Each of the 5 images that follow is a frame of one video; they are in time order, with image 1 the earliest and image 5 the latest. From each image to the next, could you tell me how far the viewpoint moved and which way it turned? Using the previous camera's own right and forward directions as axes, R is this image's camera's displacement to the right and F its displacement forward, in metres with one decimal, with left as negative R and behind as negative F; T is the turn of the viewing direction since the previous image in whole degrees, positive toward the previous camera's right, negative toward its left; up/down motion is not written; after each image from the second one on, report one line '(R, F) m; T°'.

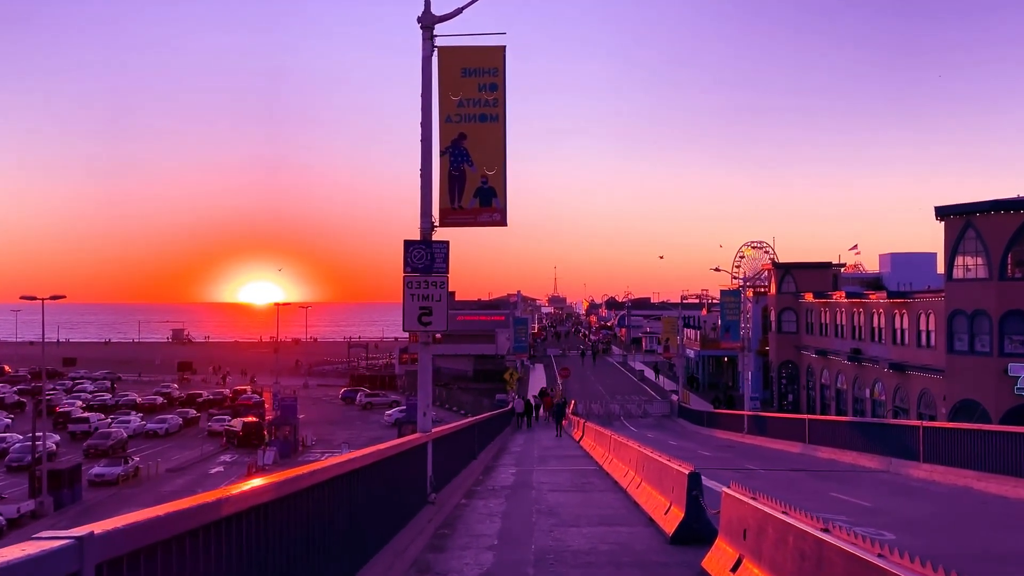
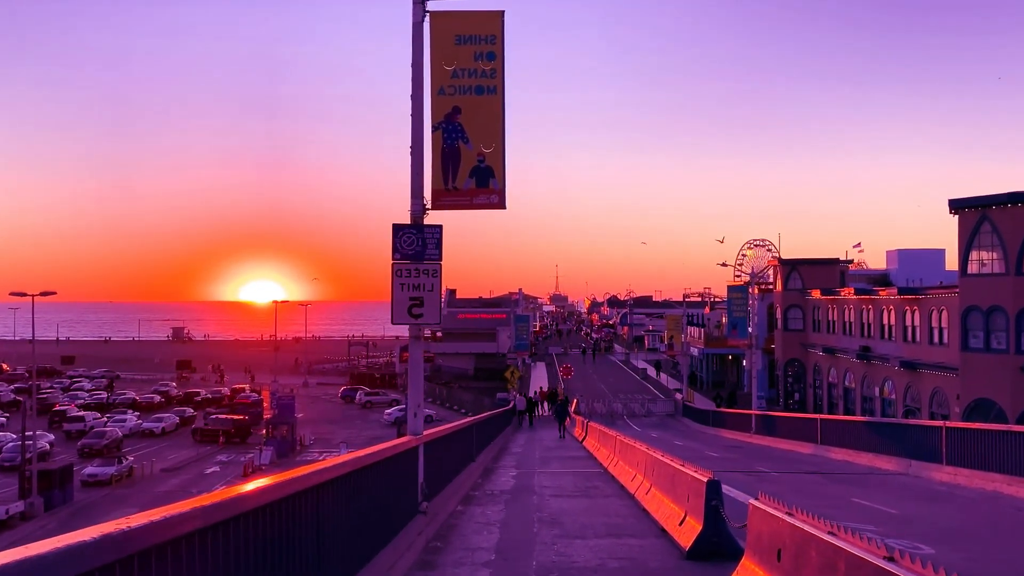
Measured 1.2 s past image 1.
(0.0, +0.9) m; 0°
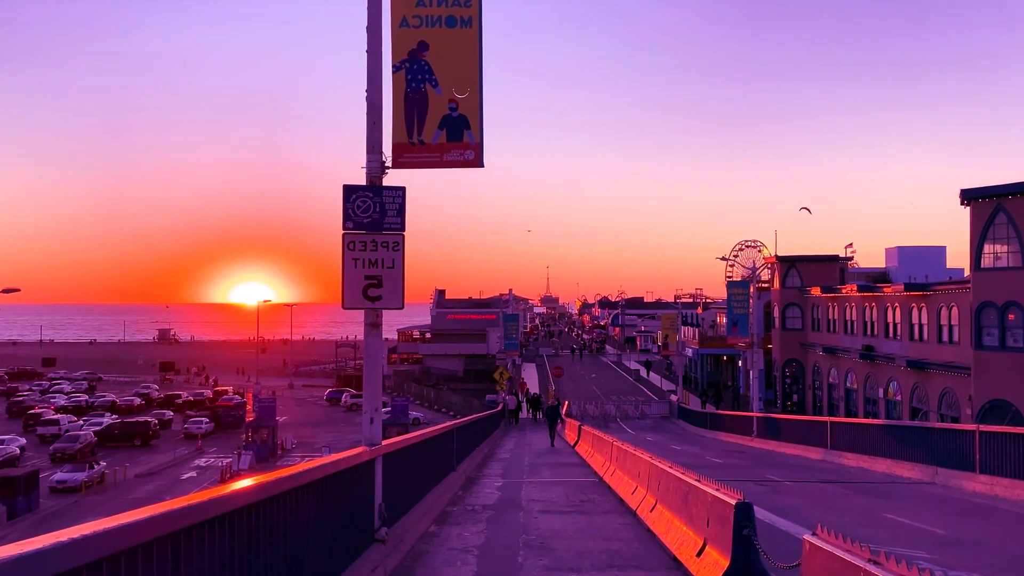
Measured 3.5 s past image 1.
(+0.1, +1.8) m; +1°
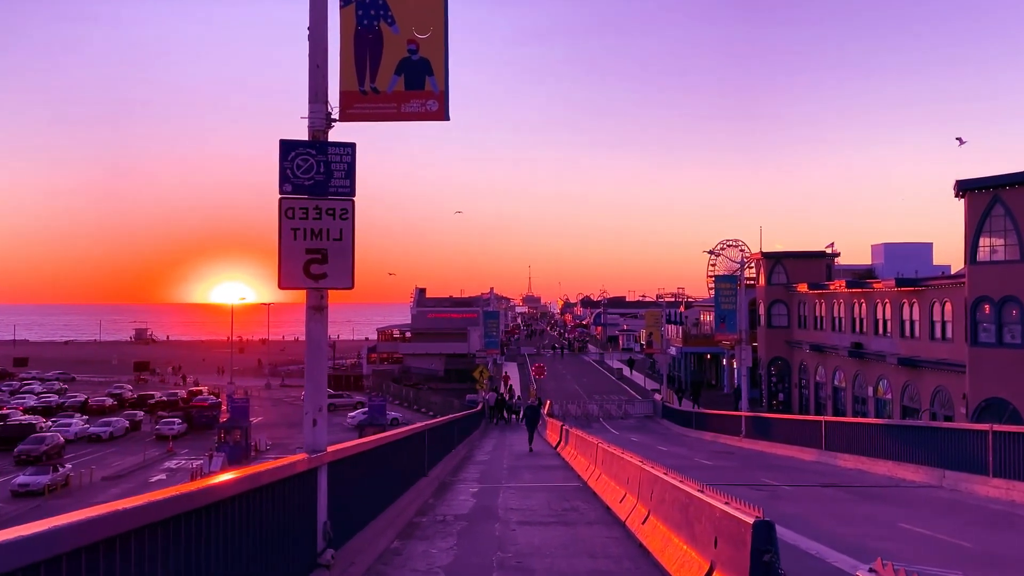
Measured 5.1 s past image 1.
(+0.1, +1.3) m; +1°
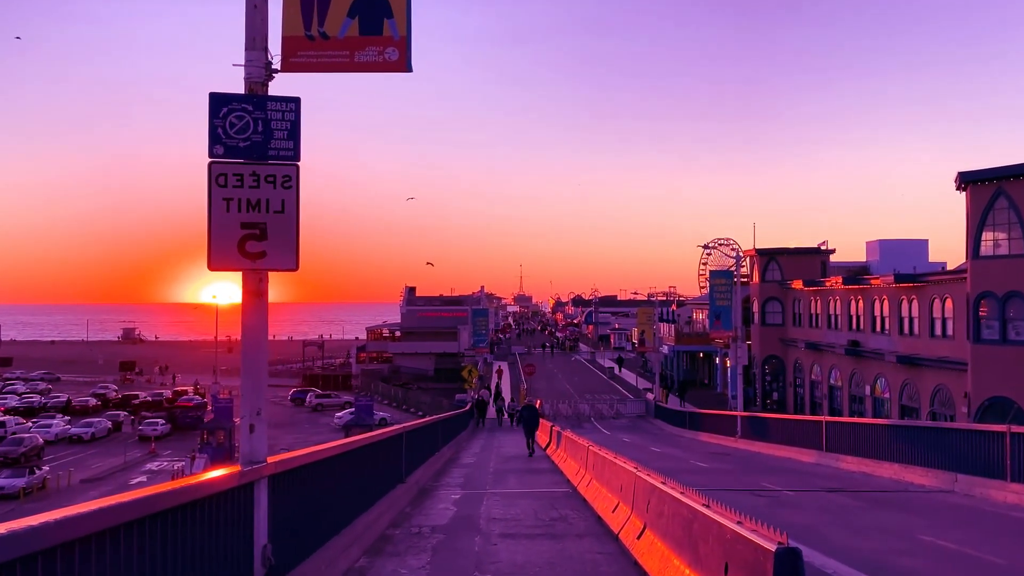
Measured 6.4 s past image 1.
(+0.1, +1.0) m; +1°
